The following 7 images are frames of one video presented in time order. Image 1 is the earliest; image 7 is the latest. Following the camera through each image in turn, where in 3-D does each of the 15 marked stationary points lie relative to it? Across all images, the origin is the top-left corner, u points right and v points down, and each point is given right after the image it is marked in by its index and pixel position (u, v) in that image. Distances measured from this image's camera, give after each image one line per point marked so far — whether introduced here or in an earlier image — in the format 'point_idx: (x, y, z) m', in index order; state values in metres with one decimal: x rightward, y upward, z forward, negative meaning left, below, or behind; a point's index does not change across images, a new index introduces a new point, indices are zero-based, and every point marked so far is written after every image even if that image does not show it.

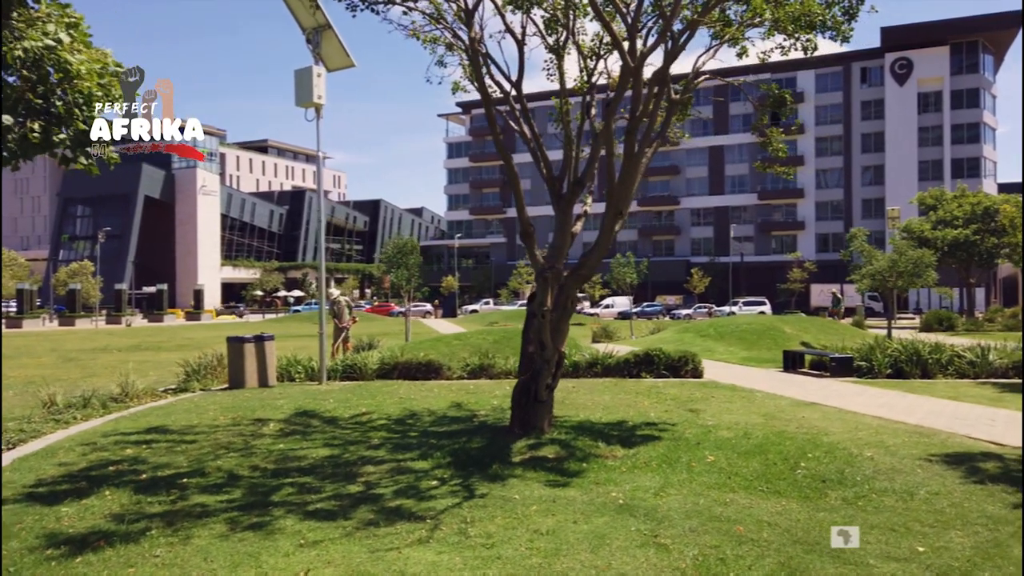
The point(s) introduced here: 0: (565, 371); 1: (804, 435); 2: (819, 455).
0: (+1.1, -1.7, +16.2) m
1: (+3.4, -1.7, +9.2) m
2: (+3.1, -1.7, +8.0) m
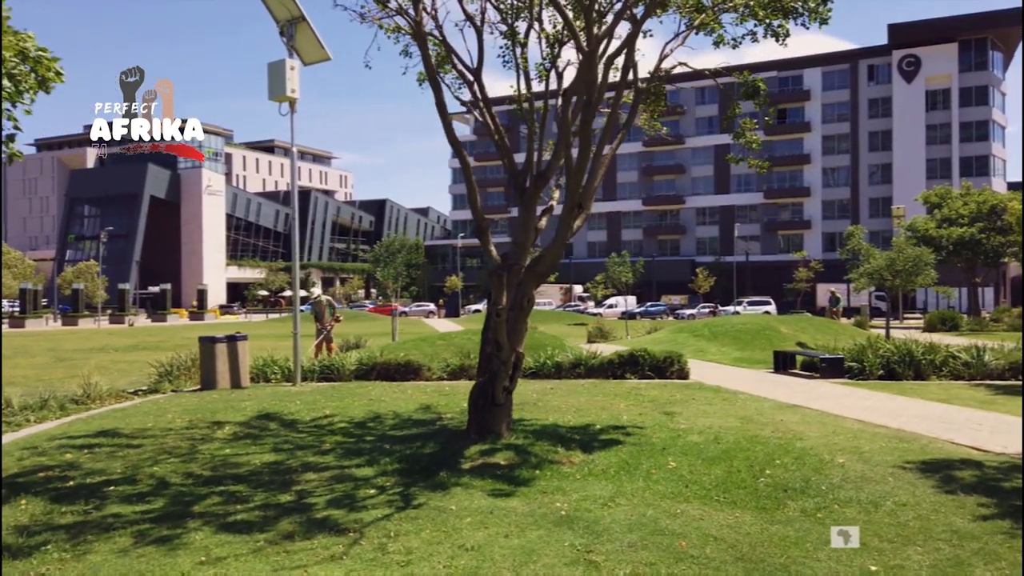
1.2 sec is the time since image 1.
0: (+0.7, -1.7, +15.8) m
1: (+2.9, -1.7, +8.8) m
2: (+2.7, -1.7, +7.6) m
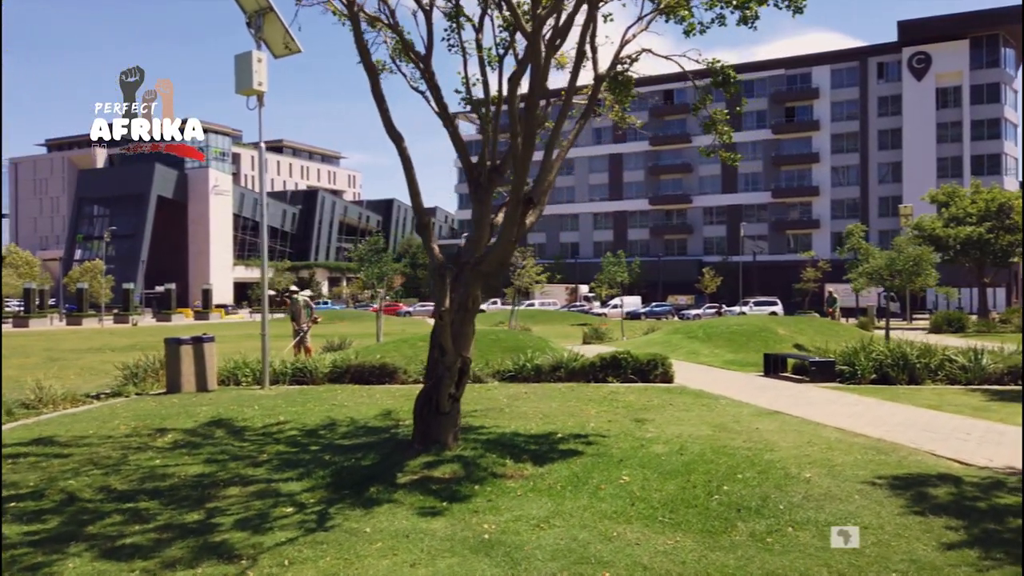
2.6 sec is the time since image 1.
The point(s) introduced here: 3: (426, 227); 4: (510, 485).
0: (+0.3, -1.7, +15.2) m
1: (+2.4, -1.7, +8.2) m
2: (+2.1, -1.7, +7.1) m
3: (-0.8, +0.6, +7.5) m
4: (0.0, -1.7, +6.7) m
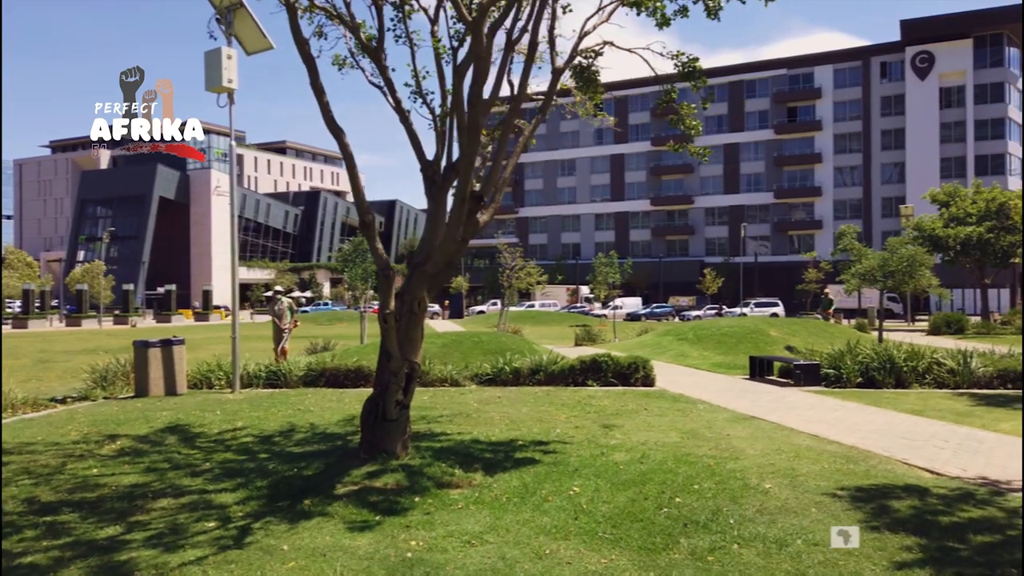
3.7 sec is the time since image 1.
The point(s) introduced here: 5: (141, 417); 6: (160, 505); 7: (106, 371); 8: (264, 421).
0: (-0.1, -1.7, +14.9) m
1: (+2.0, -1.7, +7.9) m
2: (+1.7, -1.7, +6.8) m
3: (-1.3, +0.6, +7.2) m
4: (-0.5, -1.7, +6.4) m
5: (-5.1, -1.8, +10.8) m
6: (-2.8, -1.7, +6.1) m
7: (-7.4, -1.5, +14.3) m
8: (-3.2, -1.7, +10.2) m
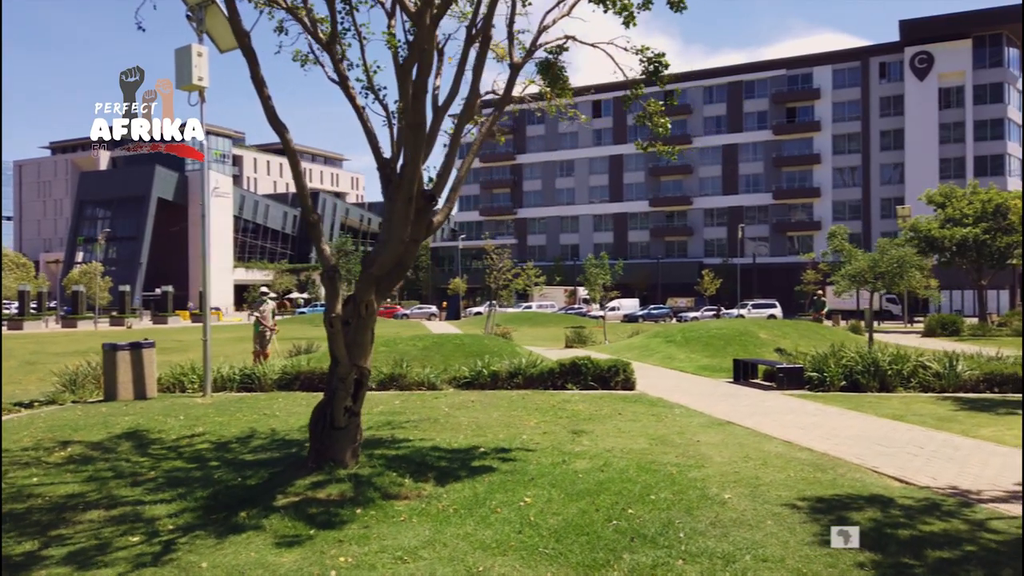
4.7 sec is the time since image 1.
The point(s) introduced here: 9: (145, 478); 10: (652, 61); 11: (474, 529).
0: (-0.5, -1.8, +14.7) m
1: (+1.6, -1.8, +7.6) m
2: (+1.3, -1.7, +6.5) m
3: (-1.7, +0.5, +7.0) m
4: (-0.9, -1.7, +6.2) m
5: (-5.5, -1.8, +10.5) m
6: (-3.2, -1.7, +5.9) m
7: (-7.8, -1.5, +14.1) m
8: (-3.6, -1.8, +9.9) m
9: (-3.4, -1.7, +7.2) m
10: (+1.7, +2.7, +9.2) m
11: (-0.3, -1.8, +5.7) m
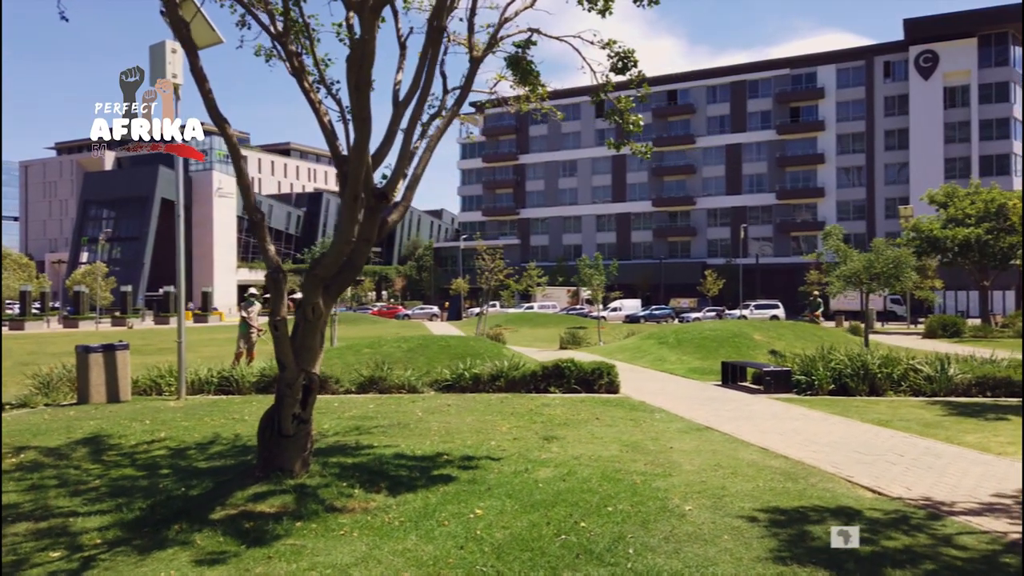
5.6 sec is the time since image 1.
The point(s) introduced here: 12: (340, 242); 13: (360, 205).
0: (-0.8, -1.8, +14.4) m
1: (+1.2, -1.8, +7.4) m
2: (+0.9, -1.8, +6.2) m
3: (-2.1, +0.5, +6.7) m
4: (-1.3, -1.8, +5.9) m
5: (-5.9, -1.8, +10.3) m
6: (-3.6, -1.7, +5.6) m
7: (-8.2, -1.6, +13.9) m
8: (-4.0, -1.8, +9.7) m
9: (-3.7, -1.8, +7.0) m
10: (+1.3, +2.7, +8.9) m
11: (-0.7, -1.8, +5.4) m
12: (-1.4, +0.4, +6.4) m
13: (-1.2, +0.7, +6.5) m
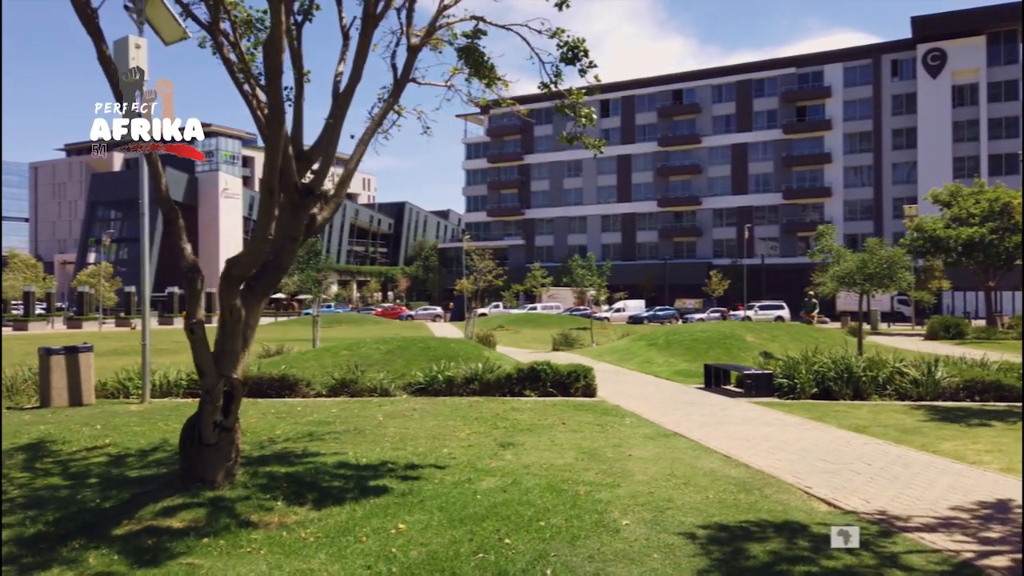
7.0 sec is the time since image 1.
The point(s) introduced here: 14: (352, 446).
0: (-1.3, -1.8, +14.1) m
1: (+0.6, -1.8, +7.0) m
2: (+0.3, -1.8, +5.9) m
3: (-2.6, +0.5, +6.4) m
4: (-1.8, -1.8, +5.6) m
5: (-6.4, -1.8, +10.0) m
6: (-4.1, -1.8, +5.3) m
7: (-8.6, -1.6, +13.6) m
8: (-4.5, -1.8, +9.4) m
9: (-4.3, -1.8, +6.7) m
10: (+0.8, +2.6, +8.6) m
11: (-1.2, -1.8, +5.1) m
12: (-1.9, +0.4, +6.1) m
13: (-1.8, +0.7, +6.2) m
14: (-1.8, -1.8, +9.0) m
